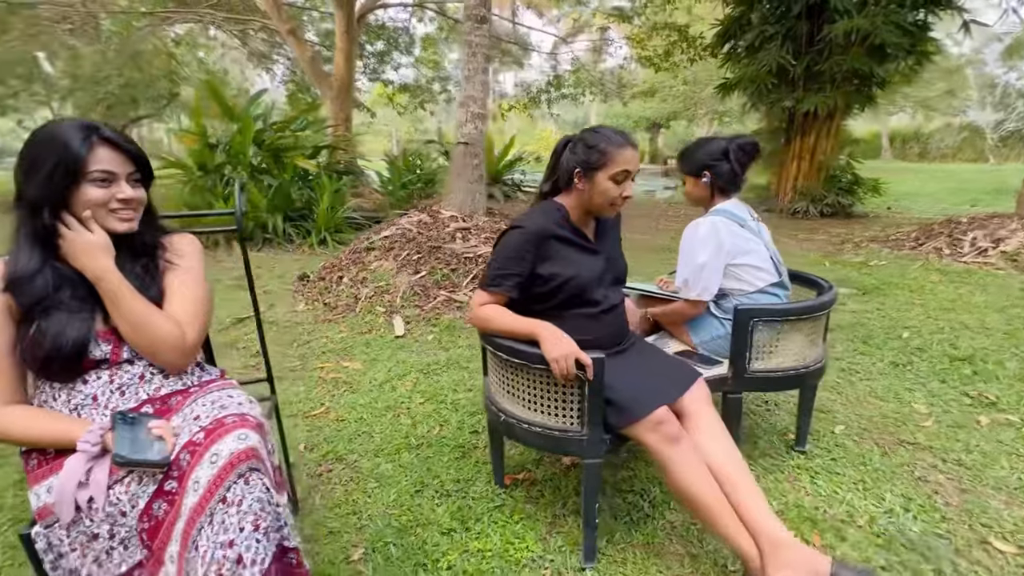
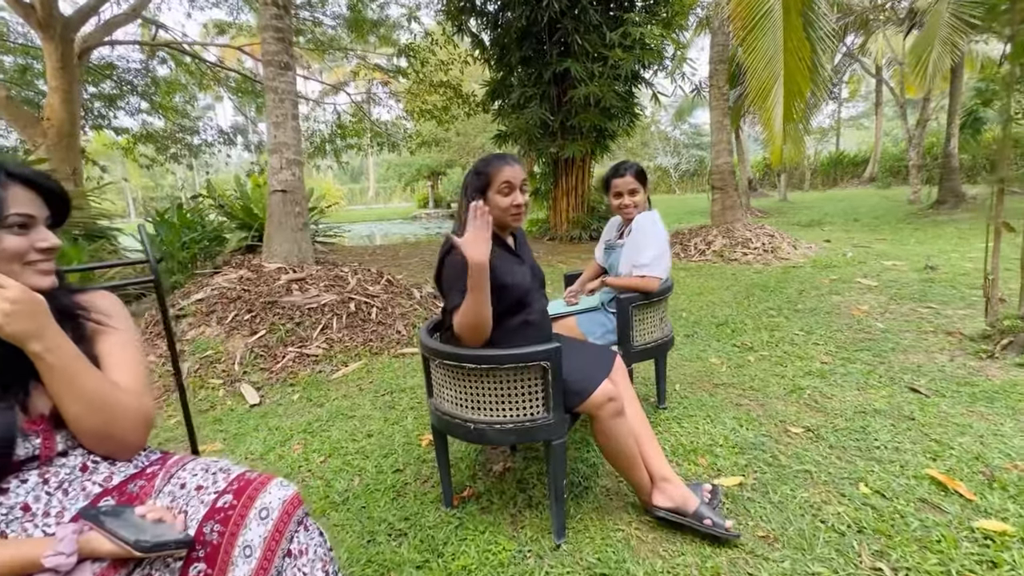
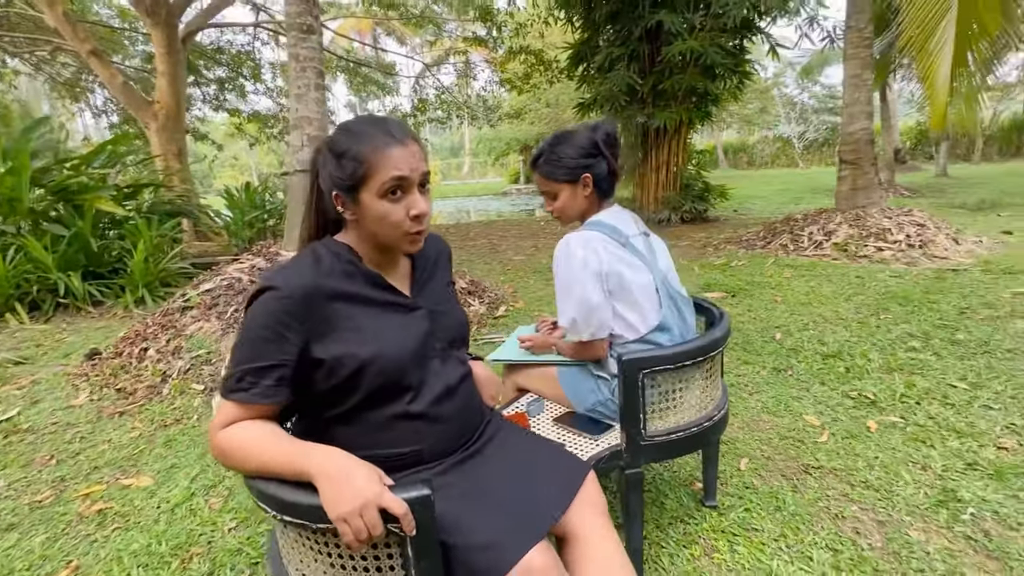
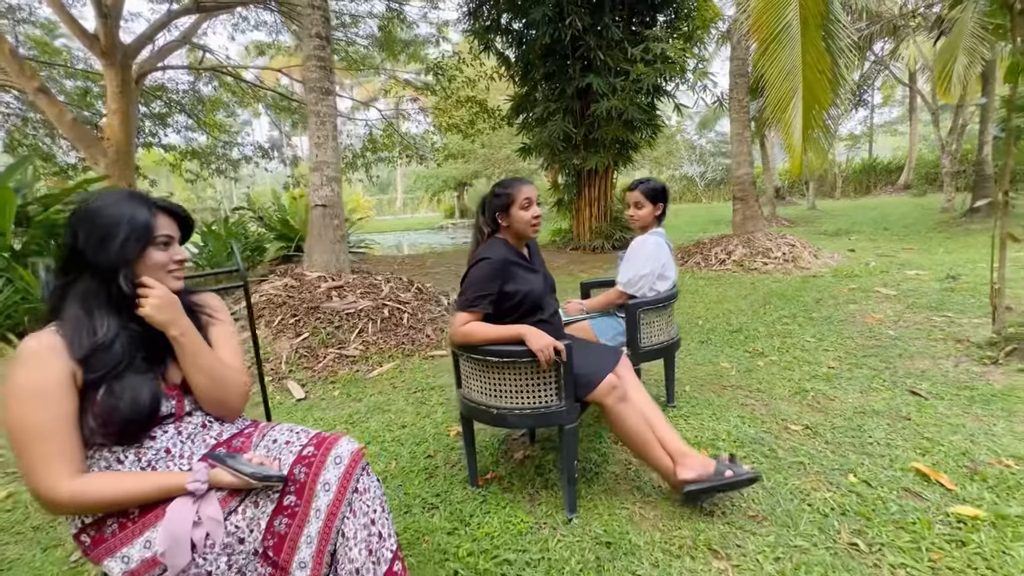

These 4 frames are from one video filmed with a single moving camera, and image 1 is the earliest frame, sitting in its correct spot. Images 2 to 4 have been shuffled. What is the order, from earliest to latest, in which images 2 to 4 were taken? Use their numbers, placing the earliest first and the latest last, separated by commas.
3, 4, 2
